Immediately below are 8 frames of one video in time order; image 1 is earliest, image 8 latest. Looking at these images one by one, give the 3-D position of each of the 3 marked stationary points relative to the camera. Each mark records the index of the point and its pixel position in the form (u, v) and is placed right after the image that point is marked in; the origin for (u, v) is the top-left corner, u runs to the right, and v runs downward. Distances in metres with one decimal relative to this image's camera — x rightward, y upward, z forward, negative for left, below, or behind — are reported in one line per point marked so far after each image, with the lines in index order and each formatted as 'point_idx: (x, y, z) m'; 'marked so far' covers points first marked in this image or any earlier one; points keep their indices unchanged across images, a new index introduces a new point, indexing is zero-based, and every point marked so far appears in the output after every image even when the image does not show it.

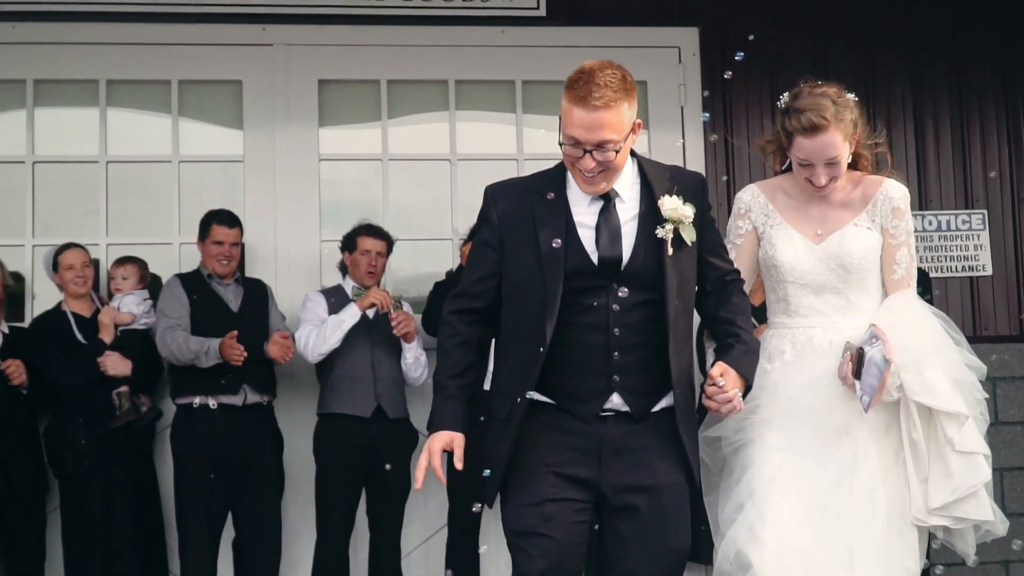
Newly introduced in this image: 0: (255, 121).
0: (-1.1, +0.8, +5.2) m
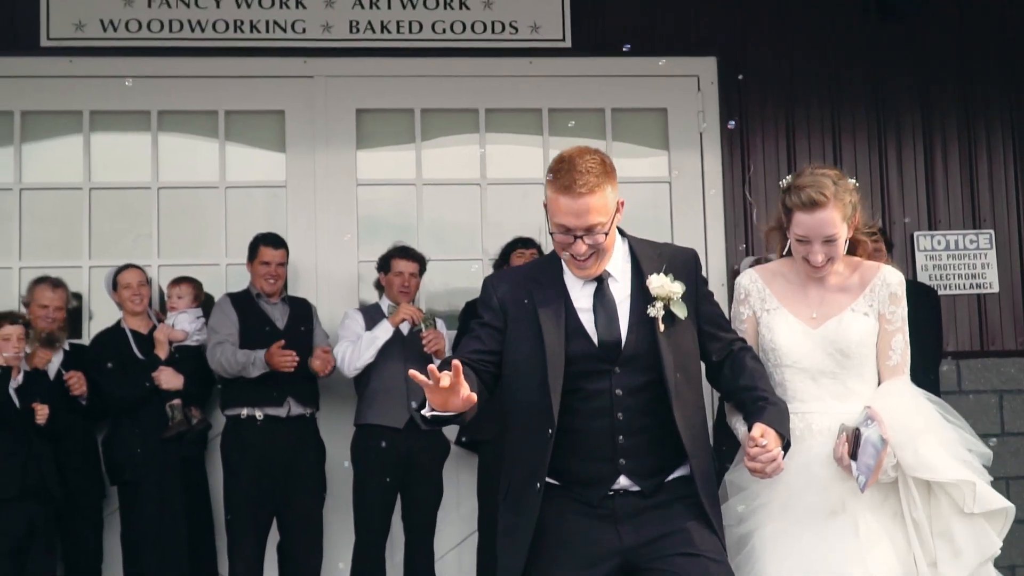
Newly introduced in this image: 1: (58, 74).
0: (-1.0, +0.7, +5.6) m
1: (-2.1, +1.0, +5.5) m
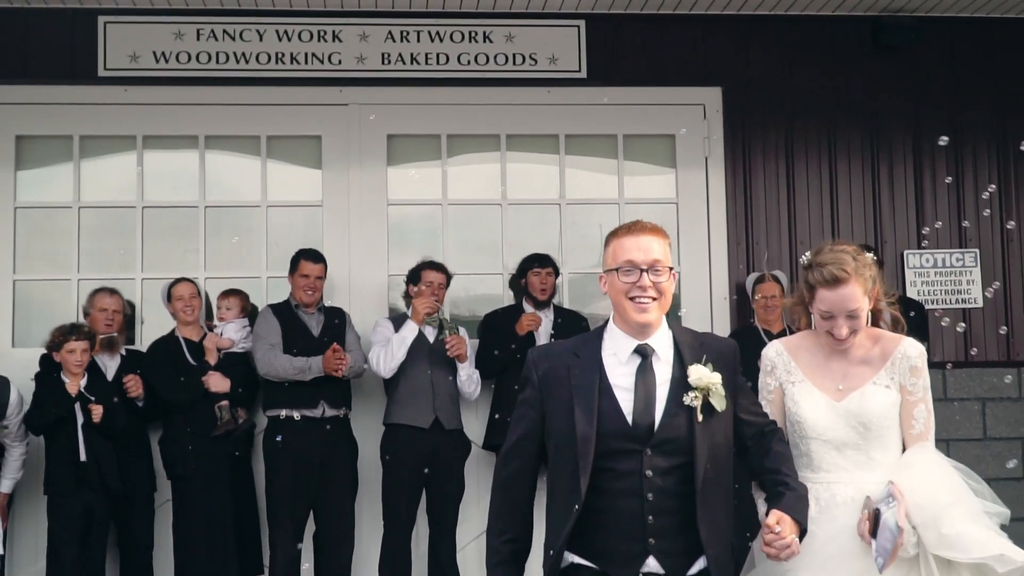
0: (-0.9, +0.6, +6.0) m
1: (-2.0, +0.9, +5.9) m
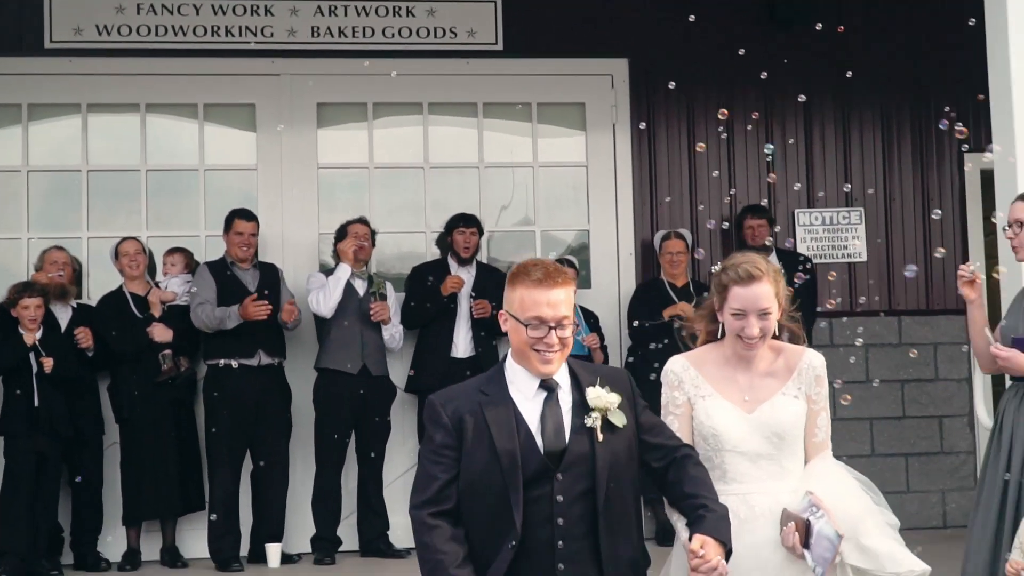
0: (-1.3, +0.9, +6.5) m
1: (-2.4, +1.2, +6.3) m
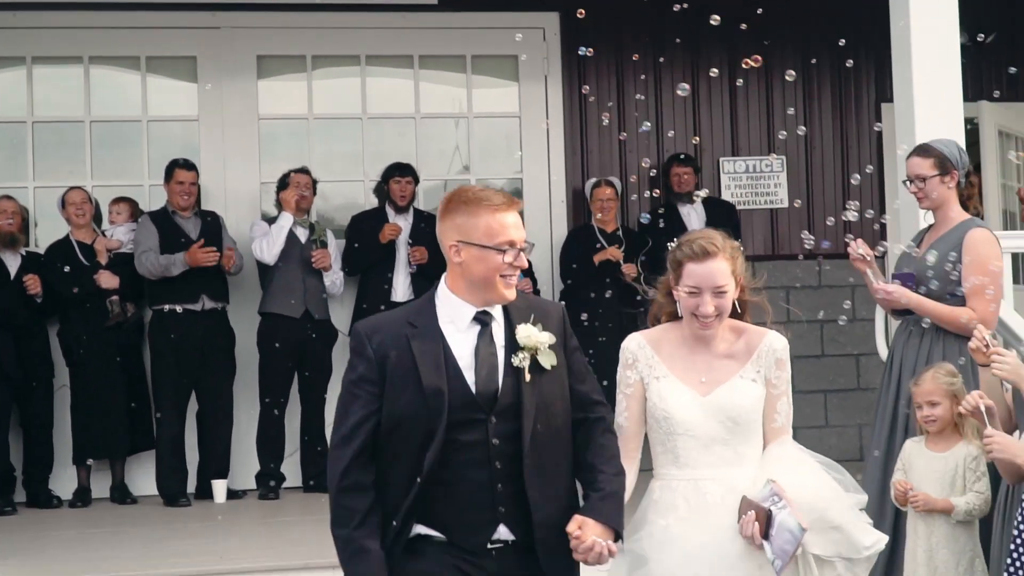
0: (-1.7, +1.1, +6.7) m
1: (-2.8, +1.4, +6.5) m
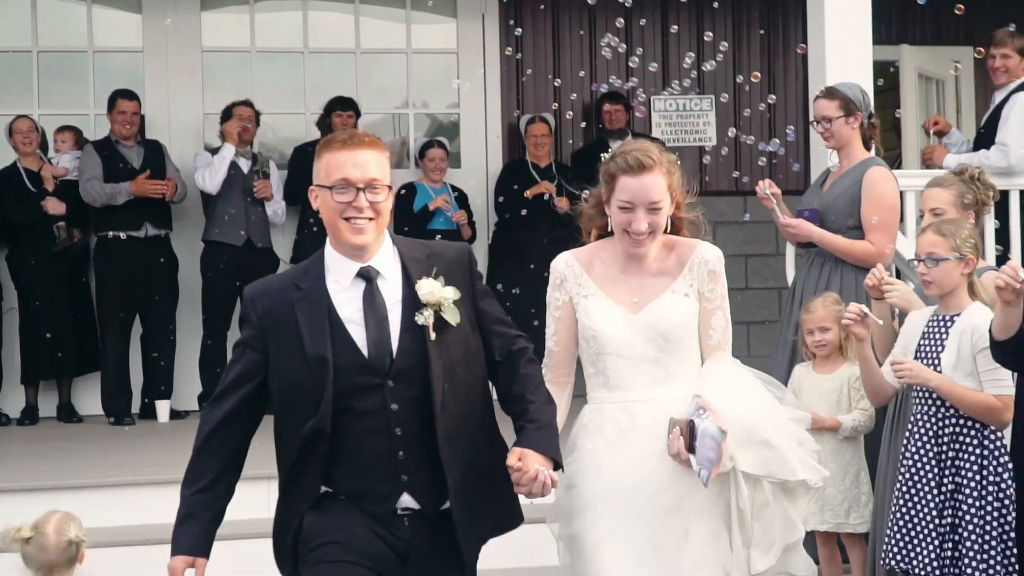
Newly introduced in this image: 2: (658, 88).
0: (-2.1, +1.6, +6.8) m
1: (-3.1, +1.9, +6.6) m
2: (+0.9, +1.2, +7.3) m
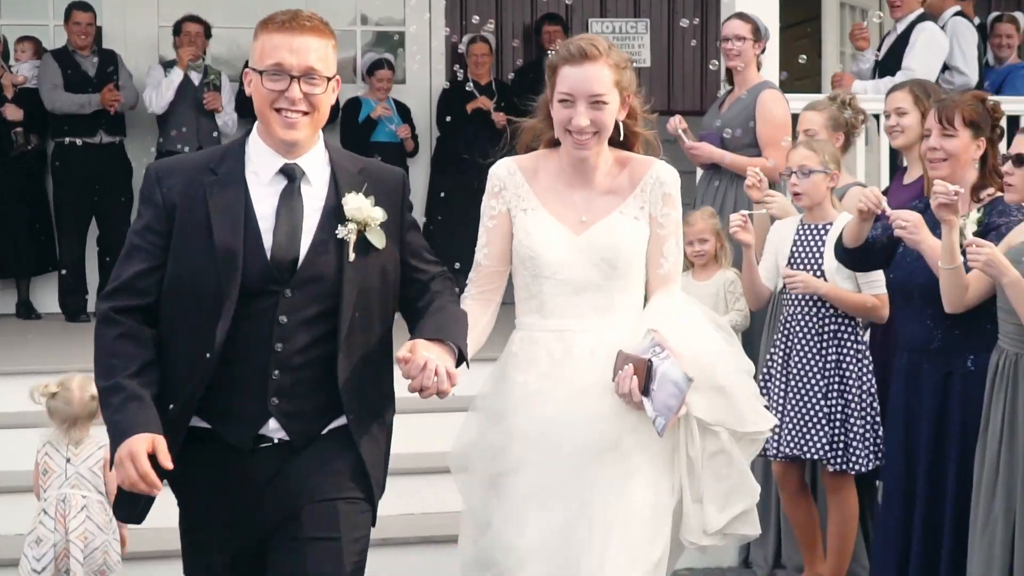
0: (-2.4, +2.1, +7.0) m
1: (-3.5, +2.4, +6.8) m
2: (+0.5, +1.8, +7.6) m
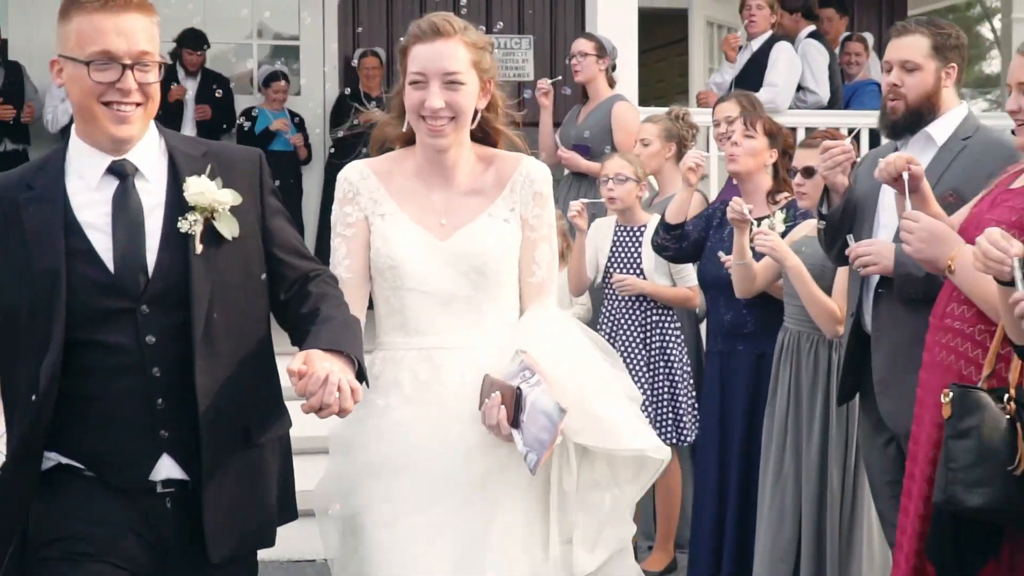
0: (-3.1, +2.1, +7.3) m
1: (-4.1, +2.4, +7.0) m
2: (-0.2, +1.8, +8.0) m
